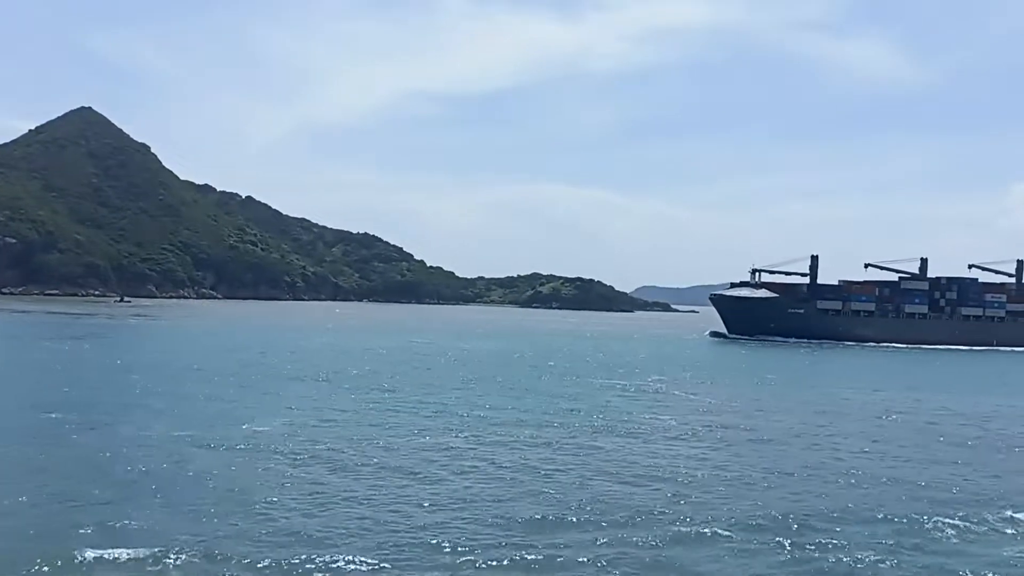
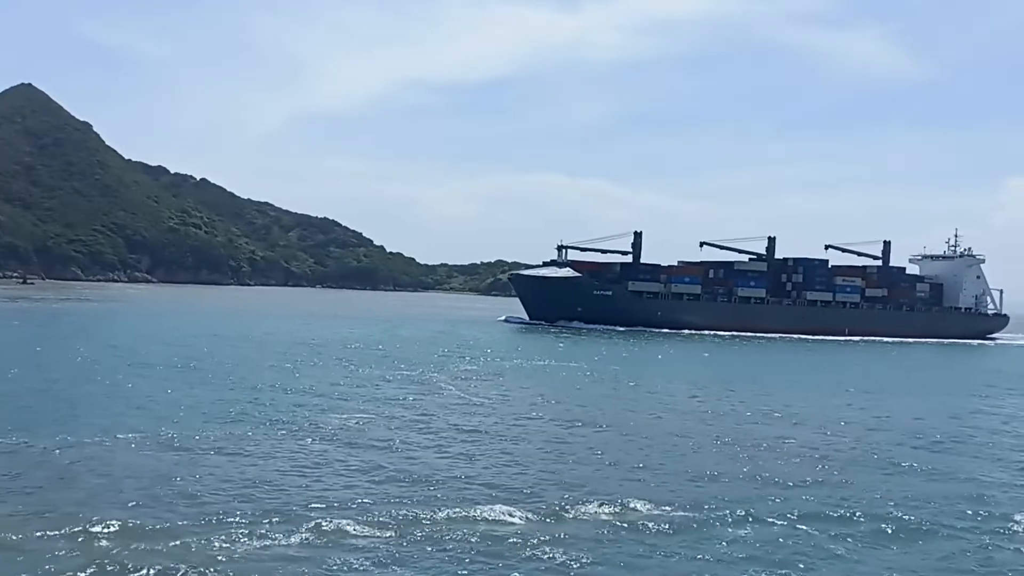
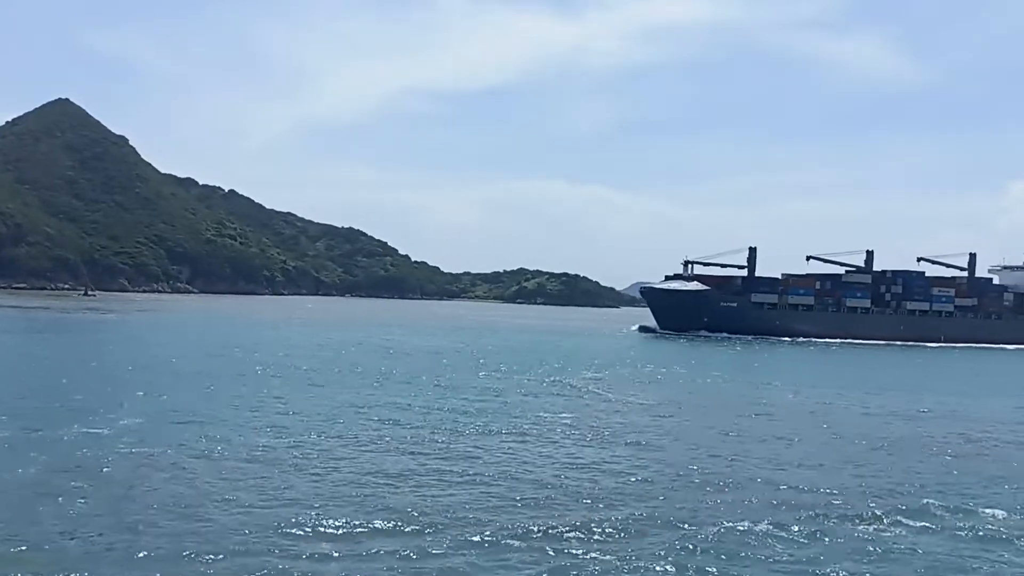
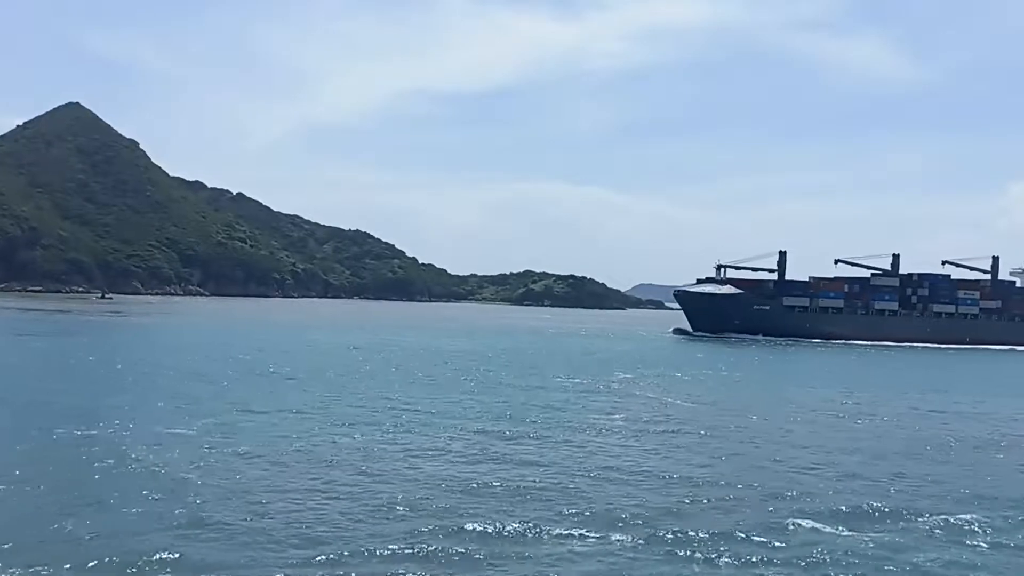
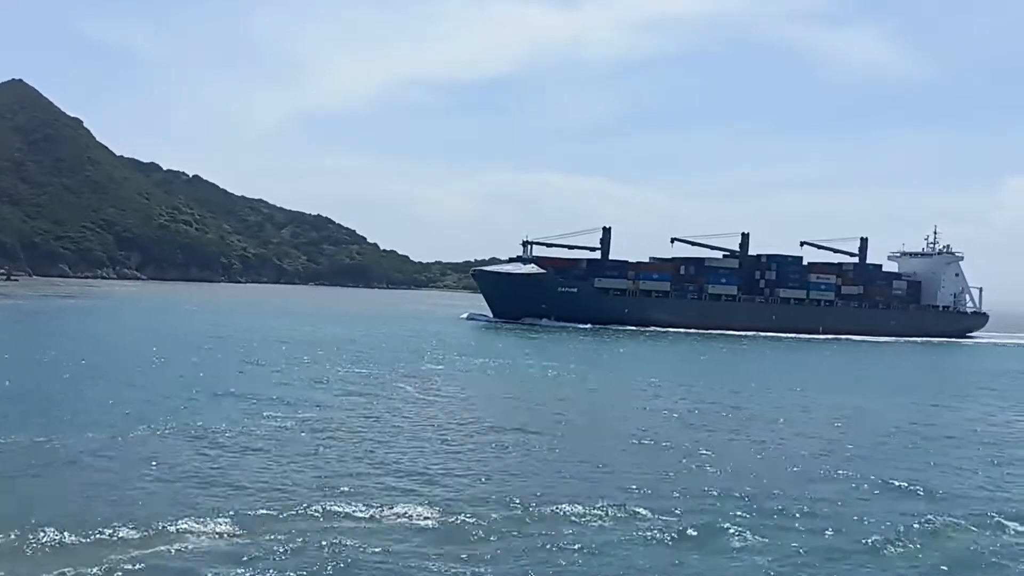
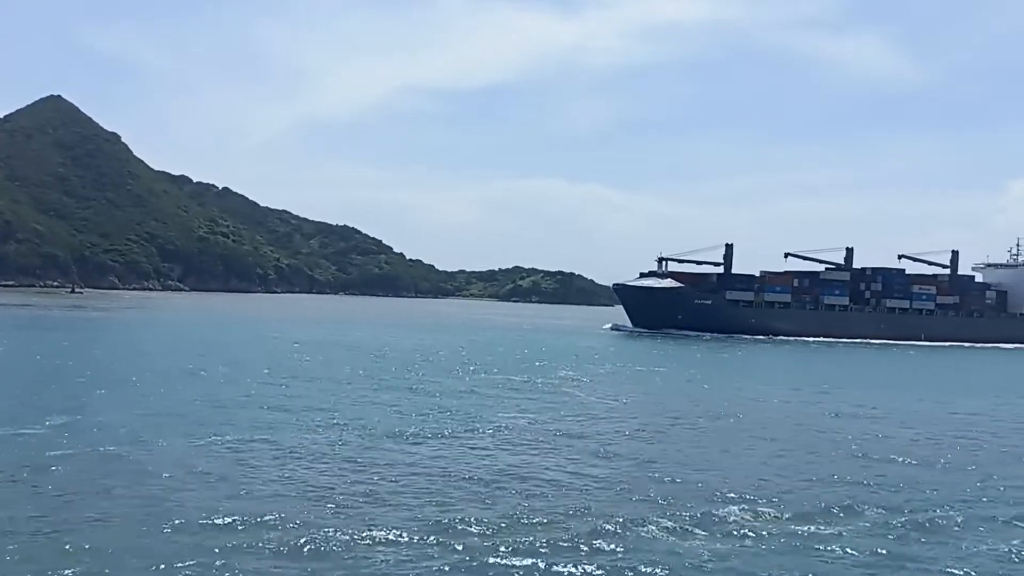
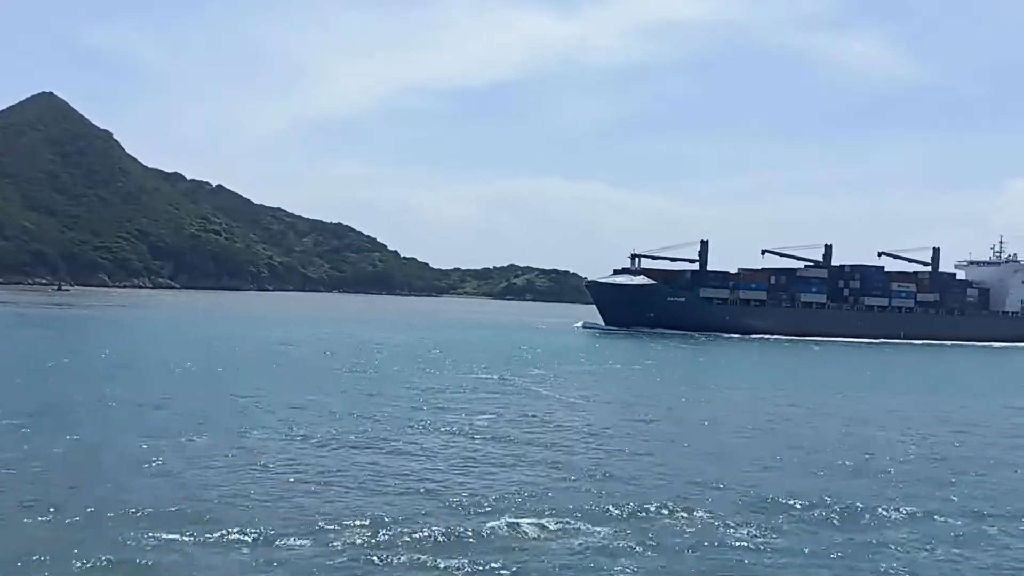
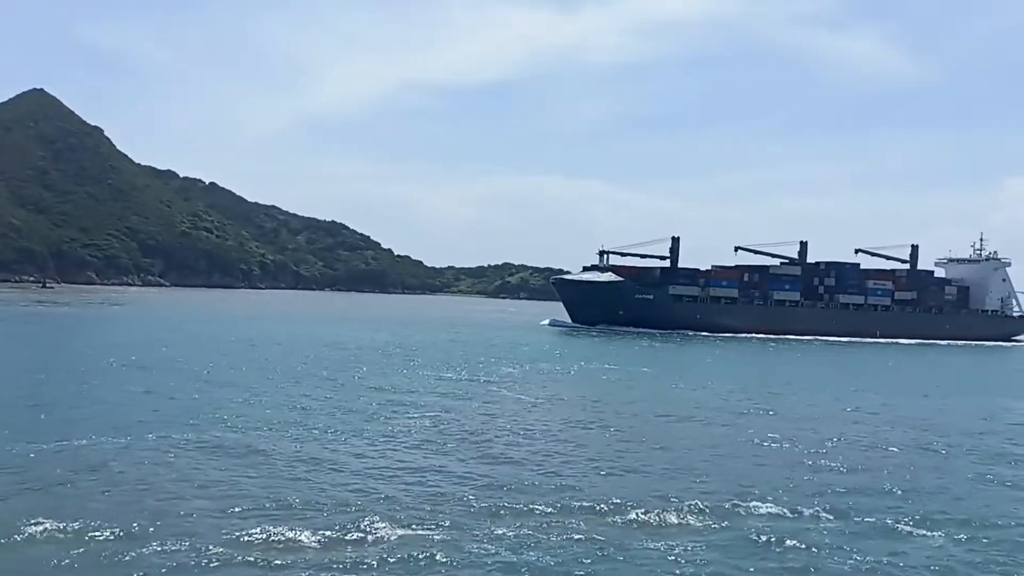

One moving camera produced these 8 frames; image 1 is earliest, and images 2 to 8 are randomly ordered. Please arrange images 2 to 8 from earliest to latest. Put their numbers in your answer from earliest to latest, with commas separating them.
4, 3, 6, 7, 8, 2, 5
